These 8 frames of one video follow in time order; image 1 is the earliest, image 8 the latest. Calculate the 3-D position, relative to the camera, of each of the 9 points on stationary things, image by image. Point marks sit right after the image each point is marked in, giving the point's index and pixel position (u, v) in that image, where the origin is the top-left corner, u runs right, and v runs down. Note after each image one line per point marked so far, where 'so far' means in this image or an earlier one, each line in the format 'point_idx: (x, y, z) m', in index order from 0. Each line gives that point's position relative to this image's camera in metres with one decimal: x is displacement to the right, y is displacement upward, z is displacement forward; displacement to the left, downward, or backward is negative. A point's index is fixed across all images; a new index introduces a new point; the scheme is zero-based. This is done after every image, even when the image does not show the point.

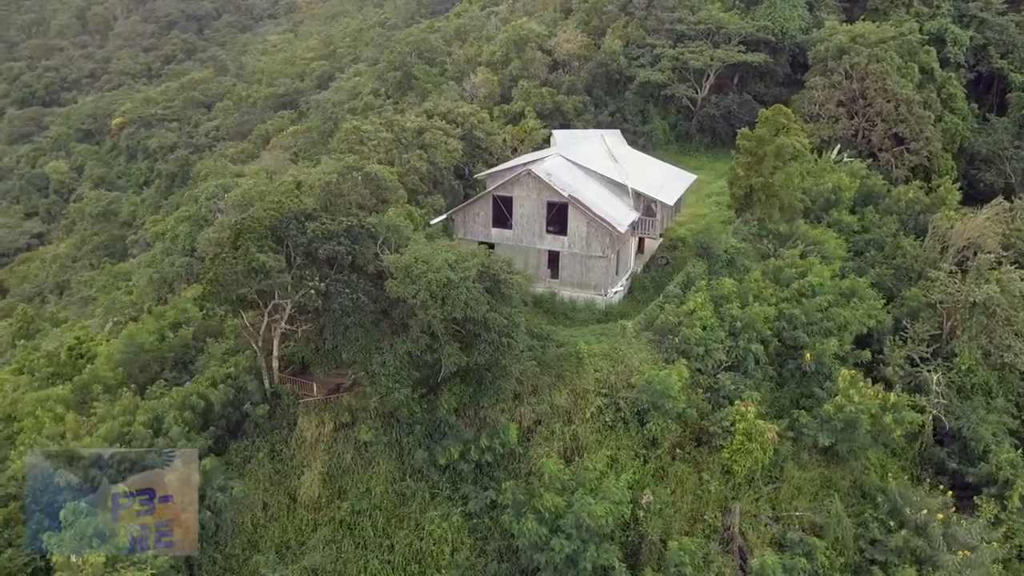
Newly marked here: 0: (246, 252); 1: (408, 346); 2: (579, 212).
0: (-4.3, +0.7, +13.4) m
1: (-1.7, -0.9, +14.1) m
2: (+1.6, +1.7, +18.6) m
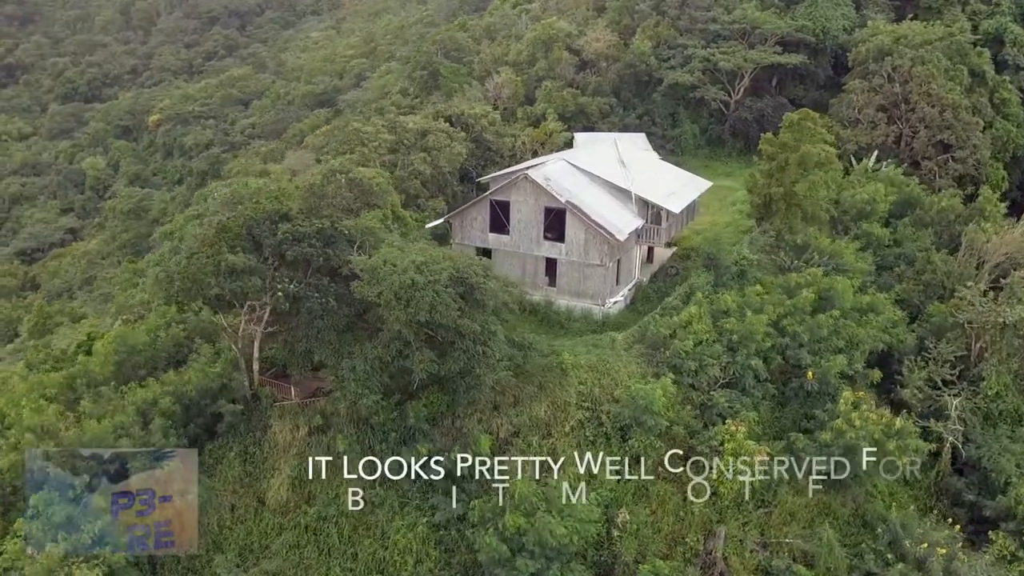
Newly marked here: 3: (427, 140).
0: (-4.8, +0.6, +13.4) m
1: (-2.2, -1.0, +13.9) m
2: (+1.5, +1.5, +18.1) m
3: (-2.2, +3.6, +20.0) m
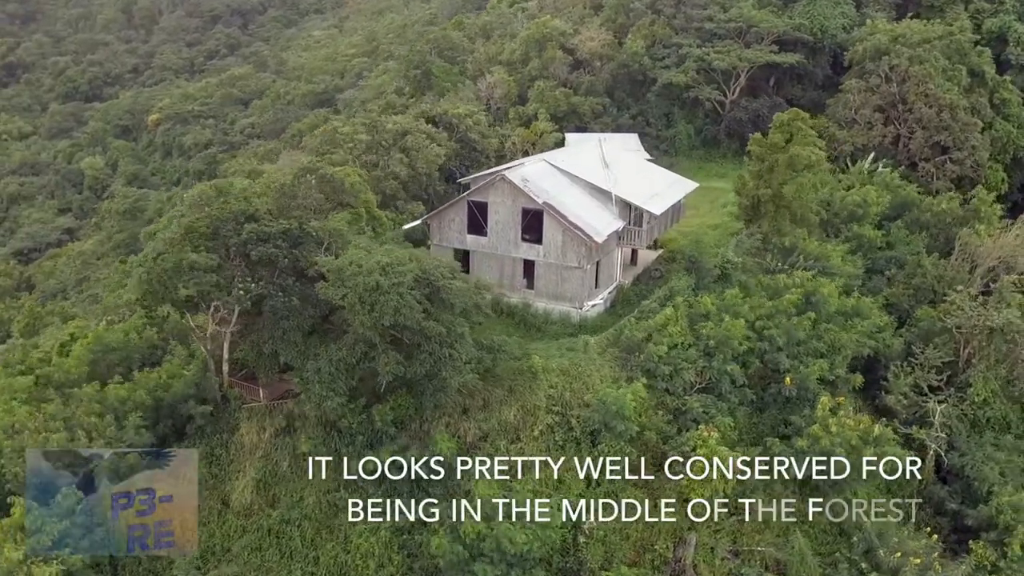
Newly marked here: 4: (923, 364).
0: (-5.4, +0.6, +13.3) m
1: (-2.8, -1.1, +13.8) m
2: (+1.0, +1.5, +17.9) m
3: (-2.6, +3.6, +19.9) m
4: (+9.8, -1.8, +19.6) m
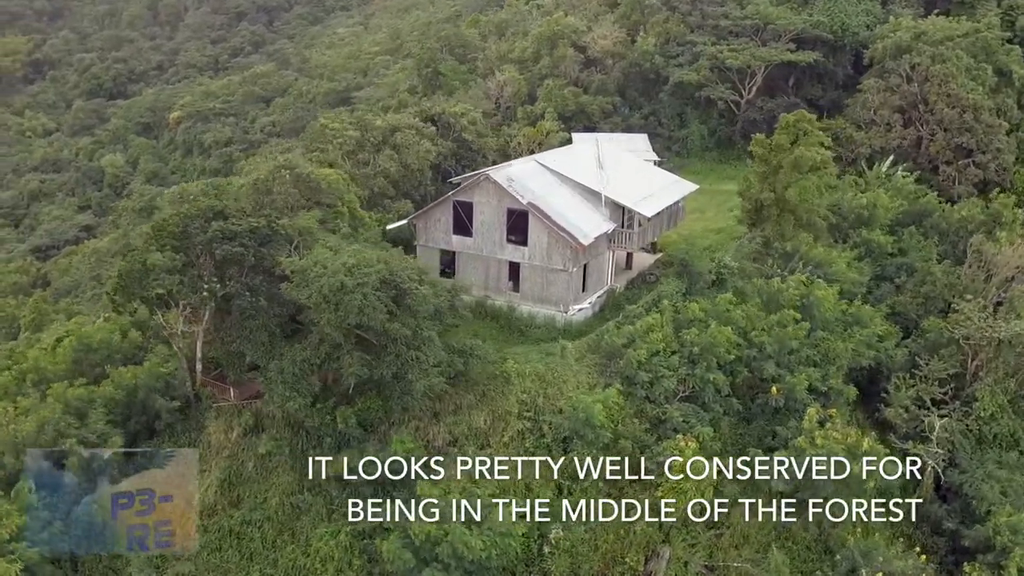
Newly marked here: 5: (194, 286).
0: (-6.0, +0.6, +13.3) m
1: (-3.4, -1.1, +13.6) m
2: (+0.6, +1.4, +17.5) m
3: (-2.8, +3.6, +19.7) m
4: (+9.5, -2.0, +18.8) m
5: (-5.3, +0.1, +13.6) m
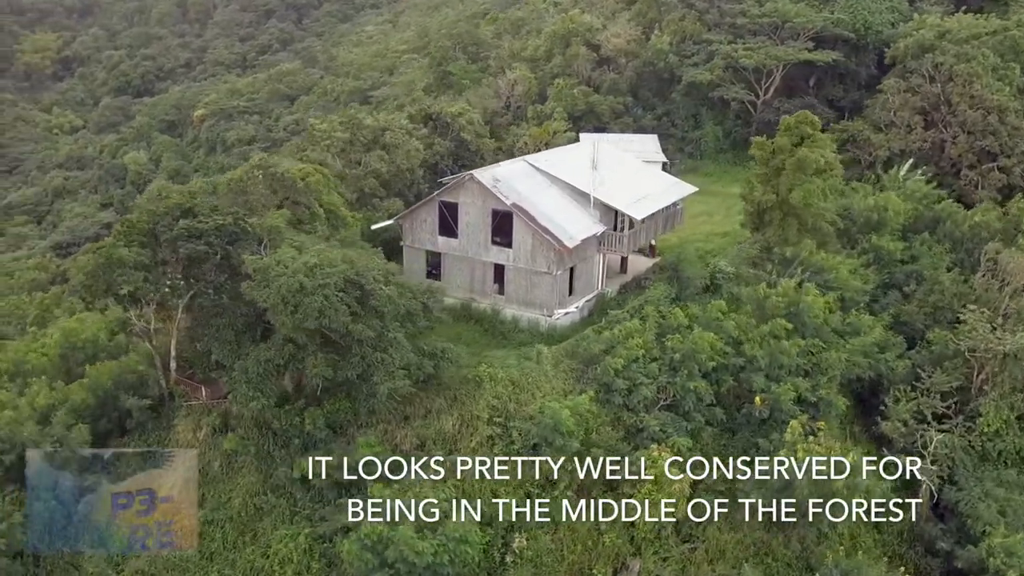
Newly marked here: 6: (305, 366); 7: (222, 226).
0: (-6.5, +0.7, +13.4) m
1: (-4.0, -1.1, +13.5) m
2: (+0.3, +1.4, +17.3) m
3: (-3.0, +3.6, +19.6) m
4: (+9.2, -2.2, +18.1) m
5: (-5.8, +0.1, +13.6) m
6: (-3.4, -1.3, +13.5) m
7: (-4.9, +1.0, +13.7) m
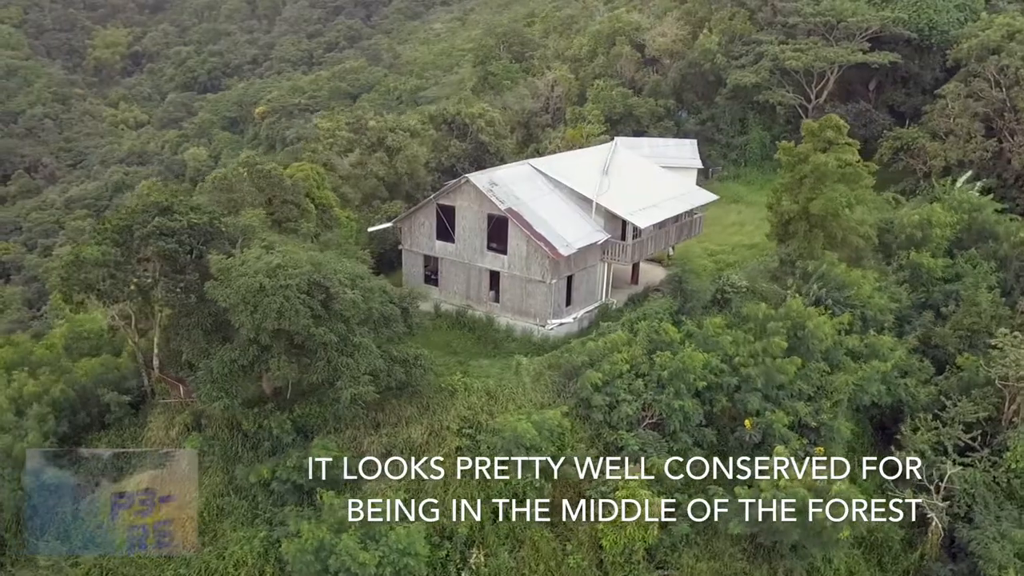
0: (-7.1, +0.7, +13.8) m
1: (-4.6, -1.1, +13.6) m
2: (+0.1, +1.2, +16.9) m
3: (-2.8, +3.5, +19.6) m
4: (+8.9, -2.7, +16.7) m
5: (-6.4, +0.1, +13.9) m
6: (-4.0, -1.3, +13.5) m
7: (-5.3, +1.0, +13.9) m
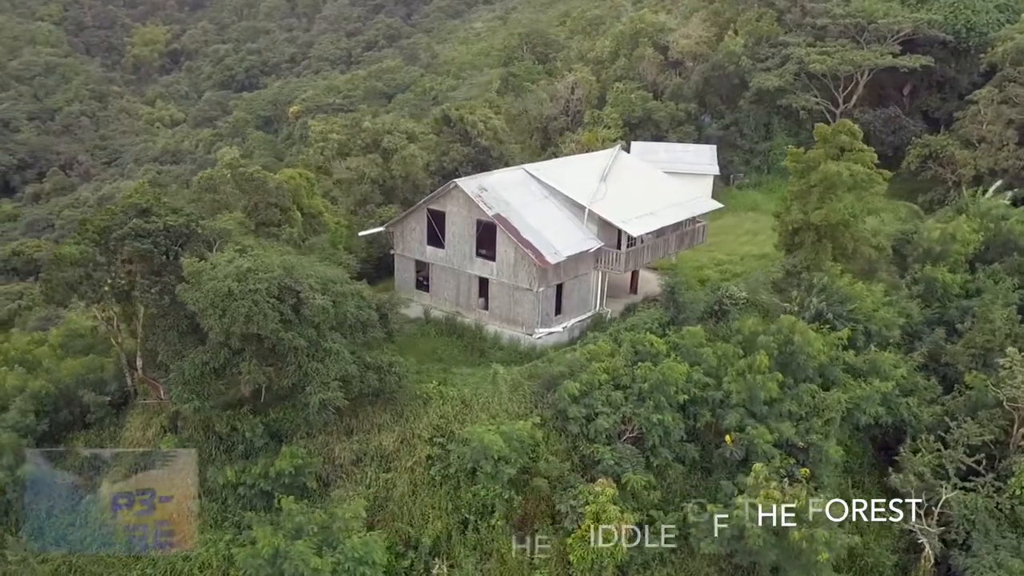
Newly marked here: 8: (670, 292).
0: (-7.5, +0.7, +14.1) m
1: (-5.1, -1.2, +13.8) m
2: (-0.1, +1.0, +16.7) m
3: (-2.8, +3.4, +19.5) m
4: (+8.6, -3.1, +16.0) m
5: (-6.8, +0.1, +14.2) m
6: (-4.5, -1.4, +13.7) m
7: (-5.8, +1.0, +14.1) m
8: (+3.5, -0.1, +18.0) m
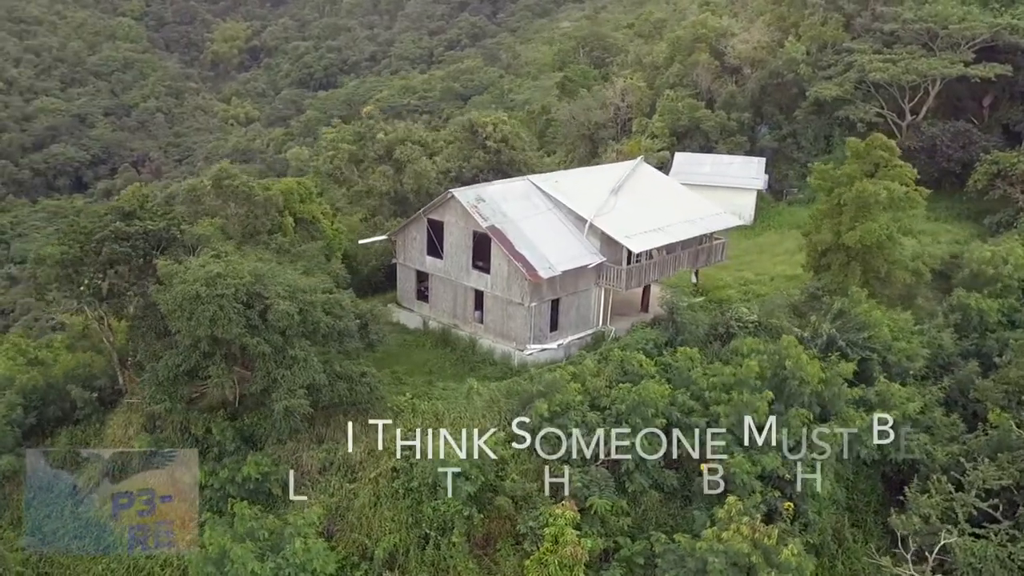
0: (-7.9, +0.8, +14.9) m
1: (-5.7, -1.2, +14.3) m
2: (-0.3, +0.8, +16.5) m
3: (-2.4, +3.3, +19.6) m
4: (+8.1, -3.7, +14.6) m
5: (-7.3, +0.1, +14.9) m
6: (-5.1, -1.5, +14.1) m
7: (-6.2, +1.0, +14.7) m
8: (+3.4, -0.5, +17.3) m
